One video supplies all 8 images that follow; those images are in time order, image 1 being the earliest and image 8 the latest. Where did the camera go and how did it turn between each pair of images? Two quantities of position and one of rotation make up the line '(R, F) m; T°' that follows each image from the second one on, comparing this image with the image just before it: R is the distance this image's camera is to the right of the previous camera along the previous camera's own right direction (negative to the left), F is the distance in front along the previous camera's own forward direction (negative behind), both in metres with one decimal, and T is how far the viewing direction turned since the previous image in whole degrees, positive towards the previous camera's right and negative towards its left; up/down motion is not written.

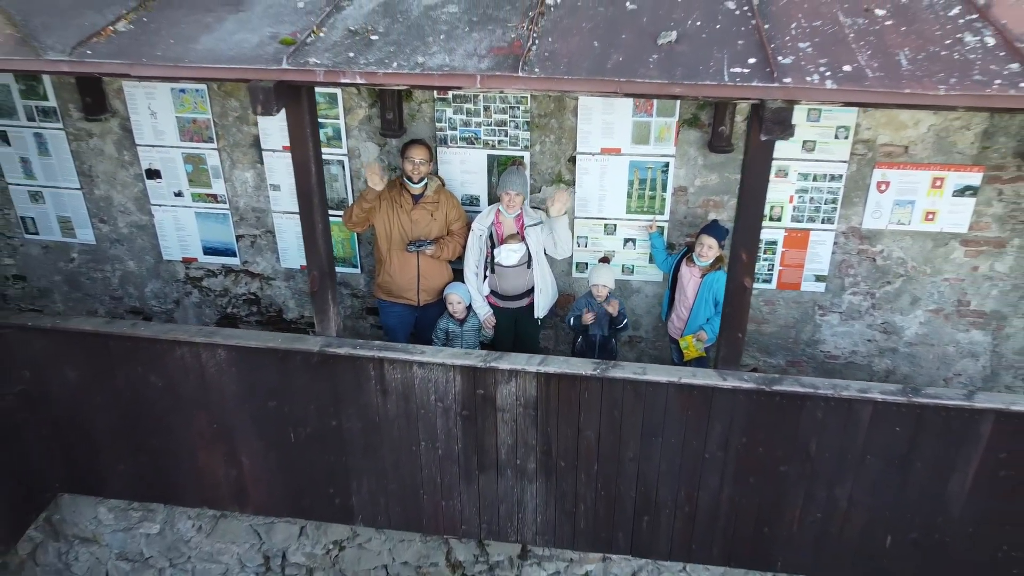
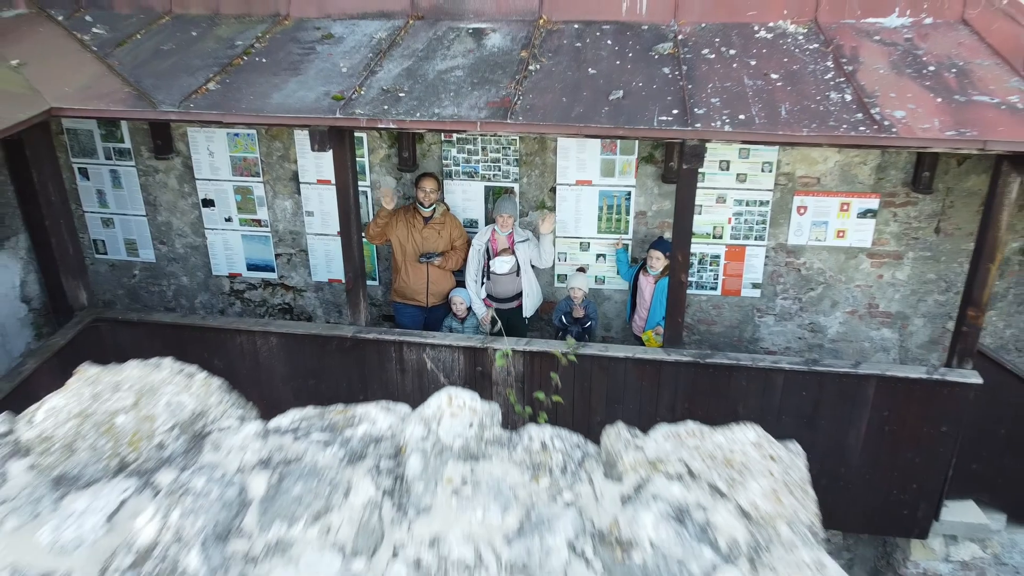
(0.0, -0.7) m; 0°
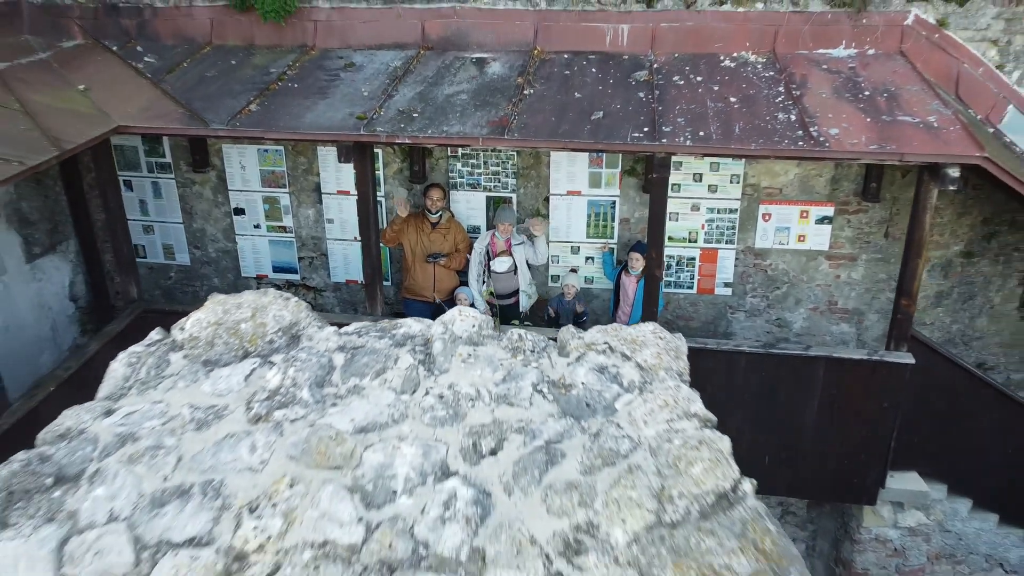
(0.0, -0.5) m; 0°
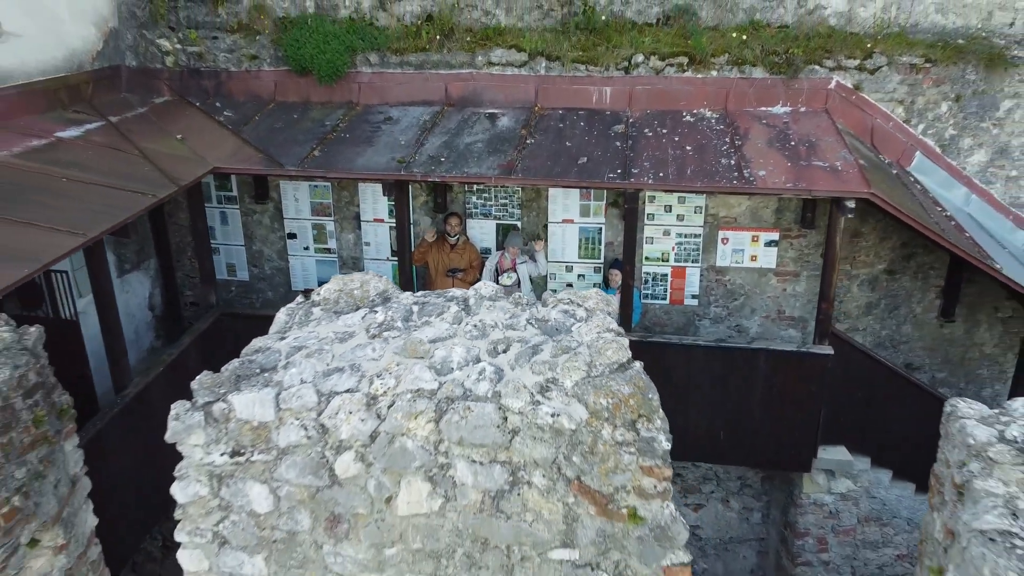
(0.0, -0.9) m; 0°
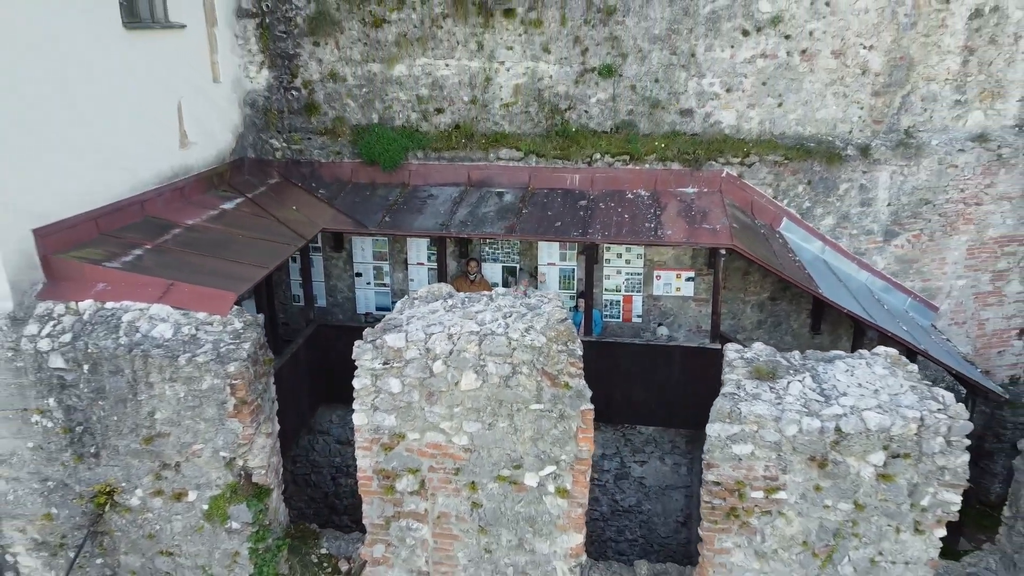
(0.0, -2.2) m; 0°
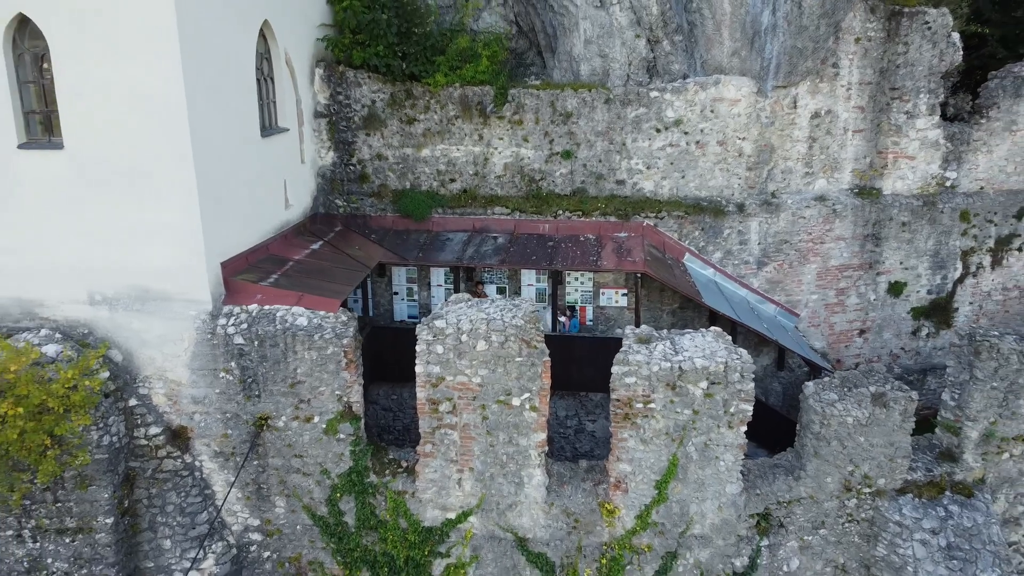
(-0.1, -3.3) m; +1°
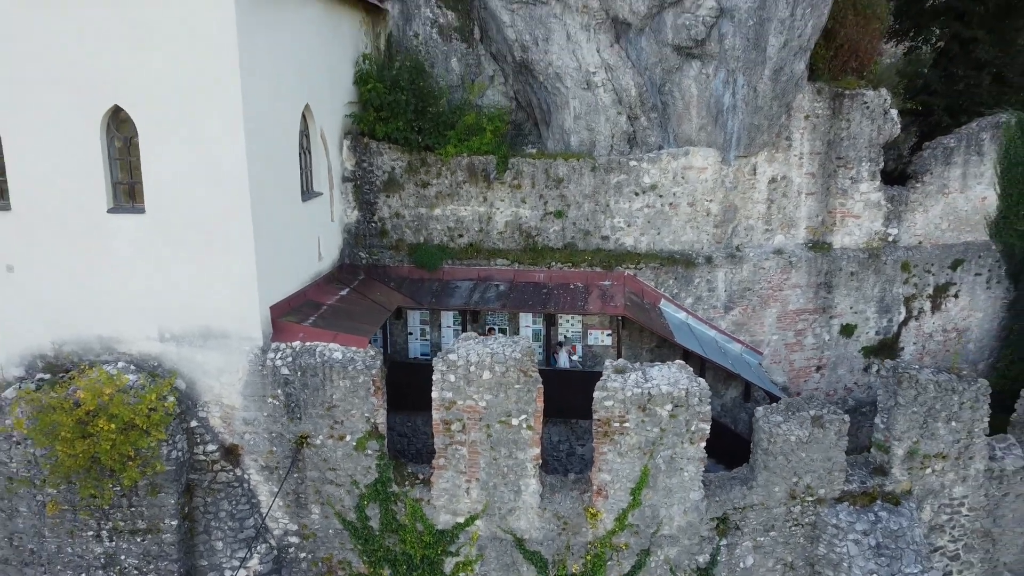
(0.0, -1.6) m; 0°
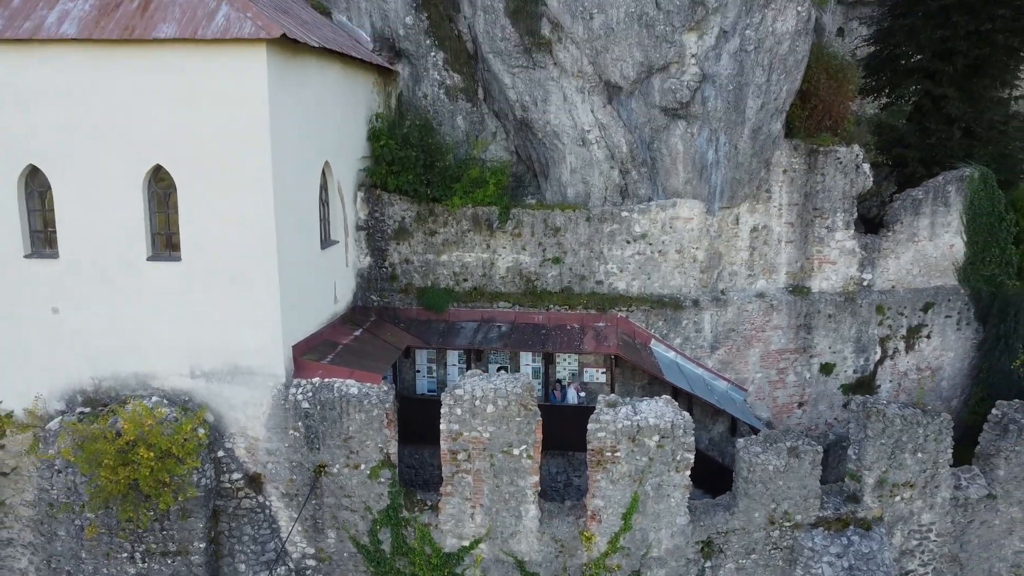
(0.0, -0.9) m; 0°
